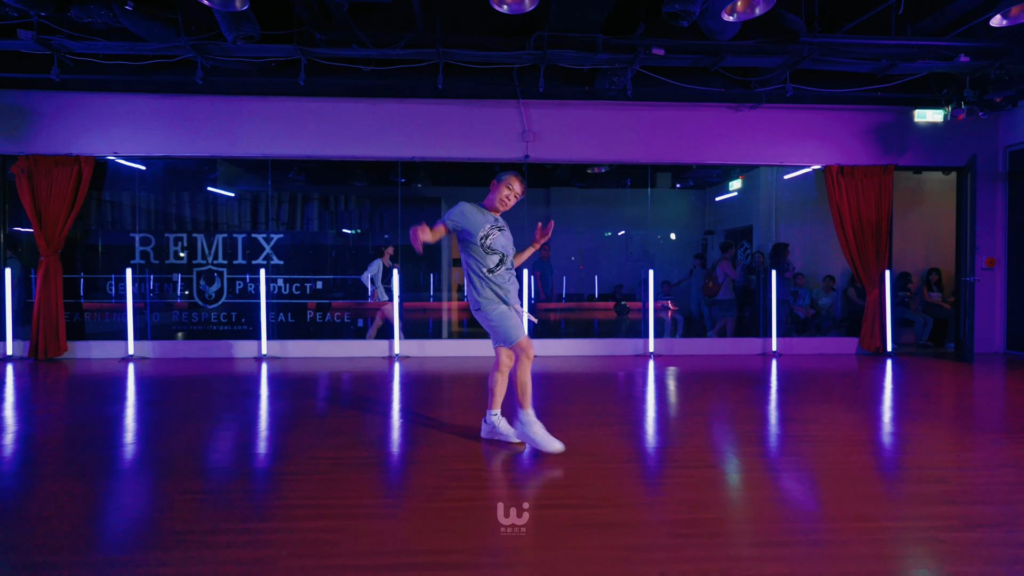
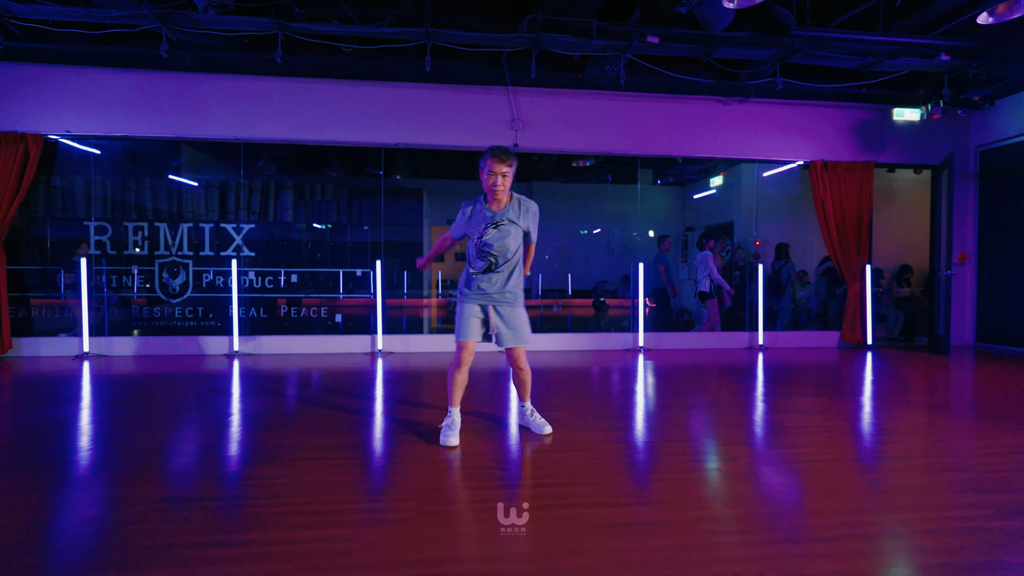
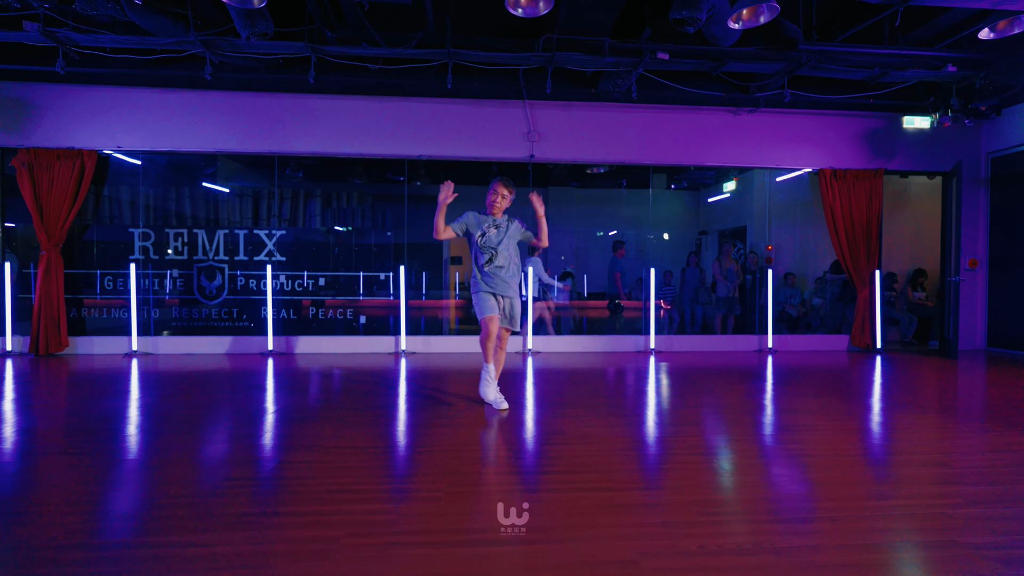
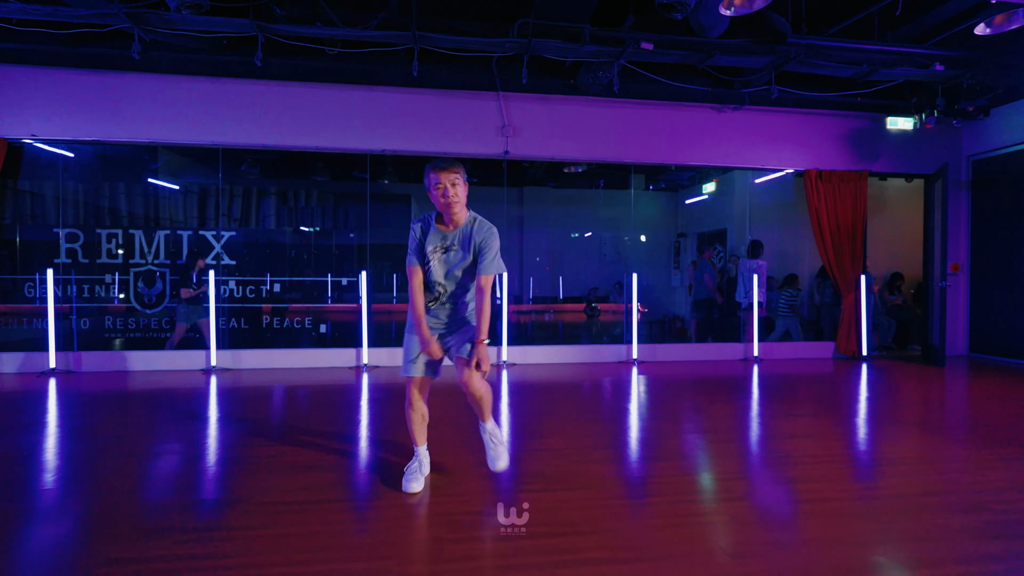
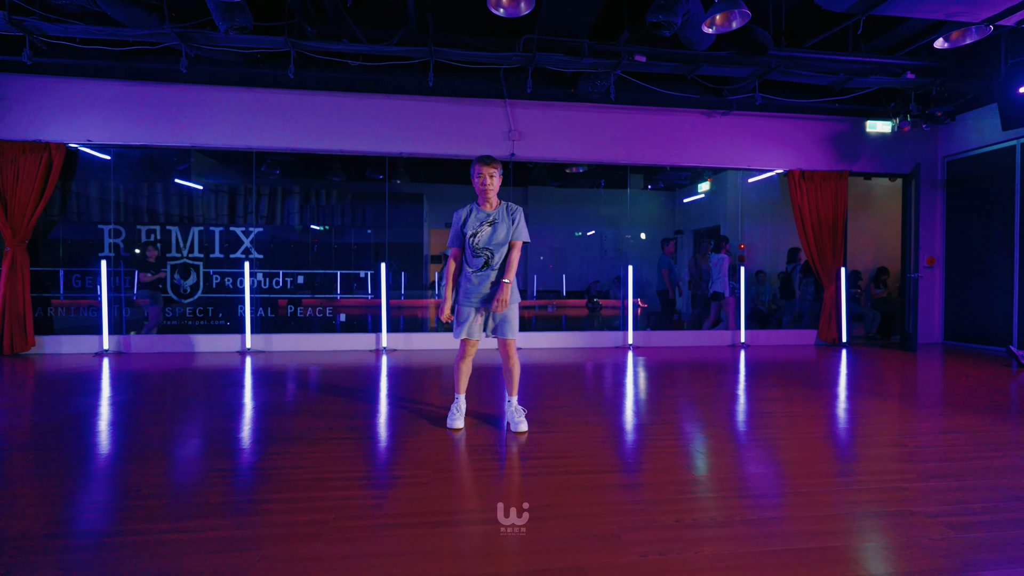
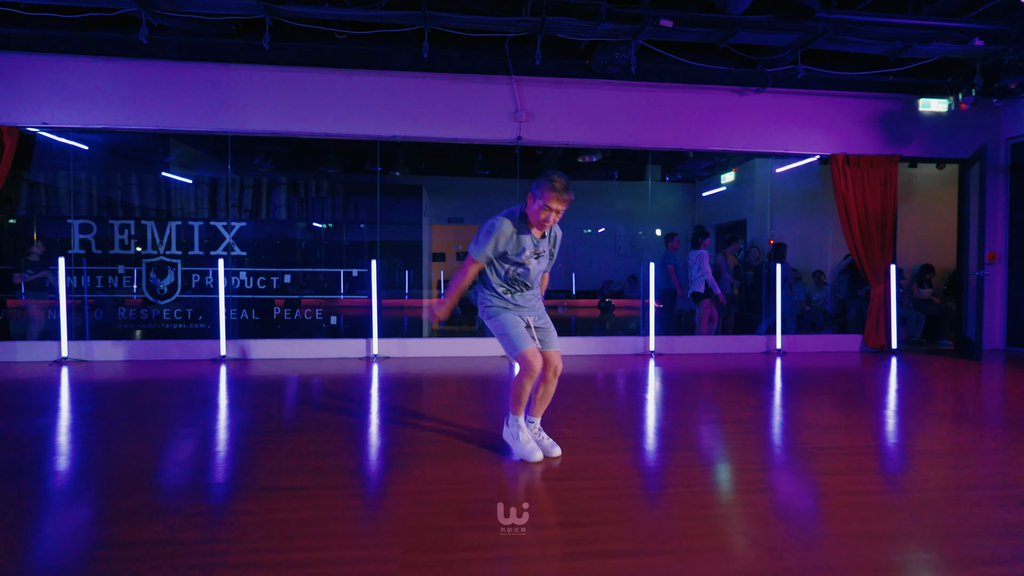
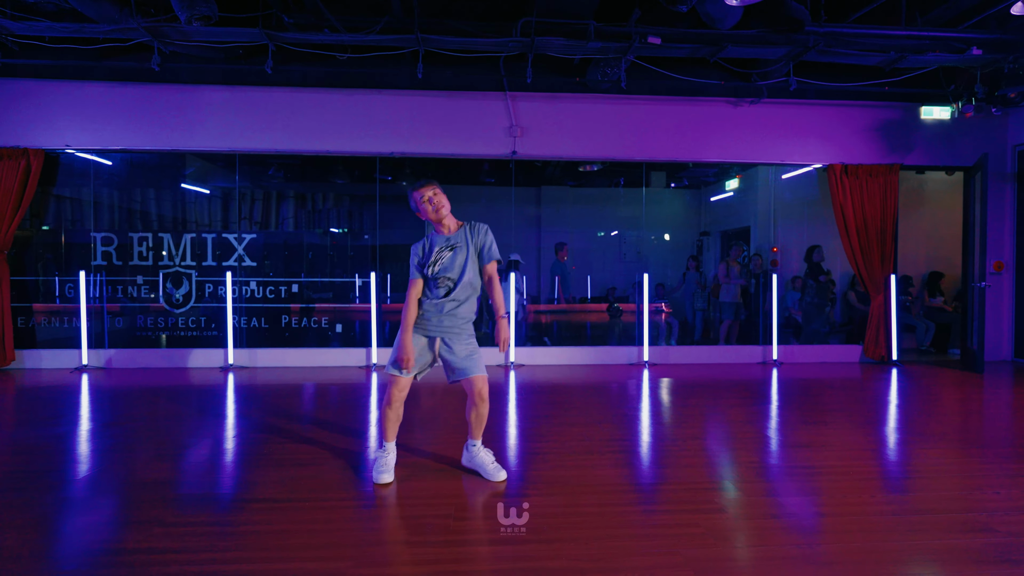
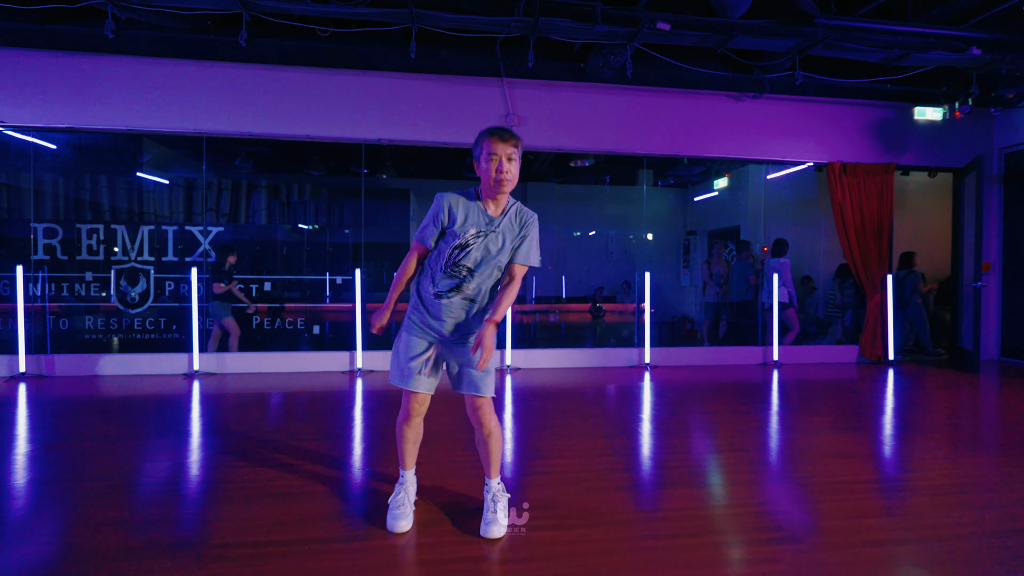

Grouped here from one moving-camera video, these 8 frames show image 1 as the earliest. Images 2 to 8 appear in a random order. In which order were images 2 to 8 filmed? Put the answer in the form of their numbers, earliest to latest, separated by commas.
7, 3, 6, 2, 5, 4, 8
